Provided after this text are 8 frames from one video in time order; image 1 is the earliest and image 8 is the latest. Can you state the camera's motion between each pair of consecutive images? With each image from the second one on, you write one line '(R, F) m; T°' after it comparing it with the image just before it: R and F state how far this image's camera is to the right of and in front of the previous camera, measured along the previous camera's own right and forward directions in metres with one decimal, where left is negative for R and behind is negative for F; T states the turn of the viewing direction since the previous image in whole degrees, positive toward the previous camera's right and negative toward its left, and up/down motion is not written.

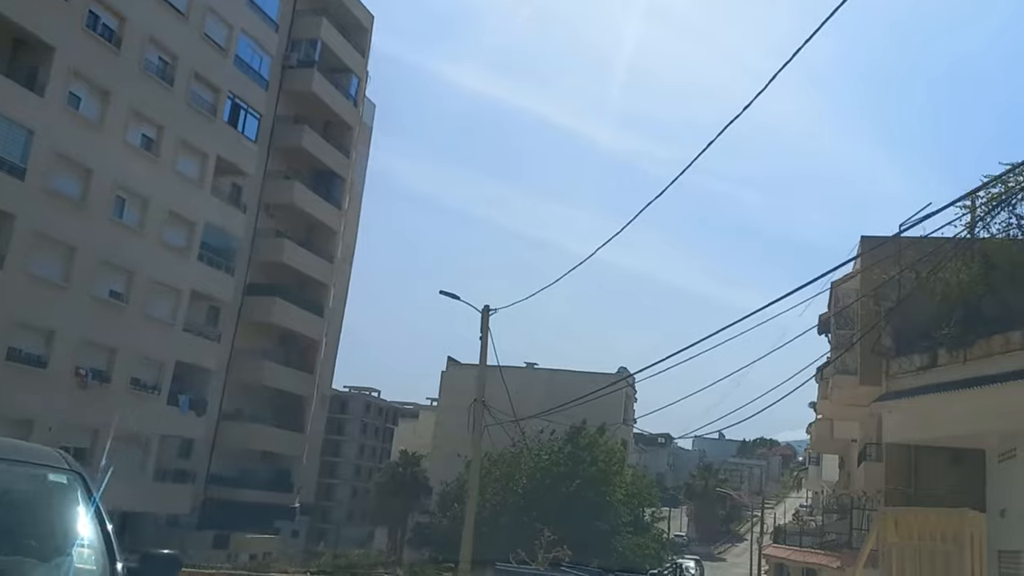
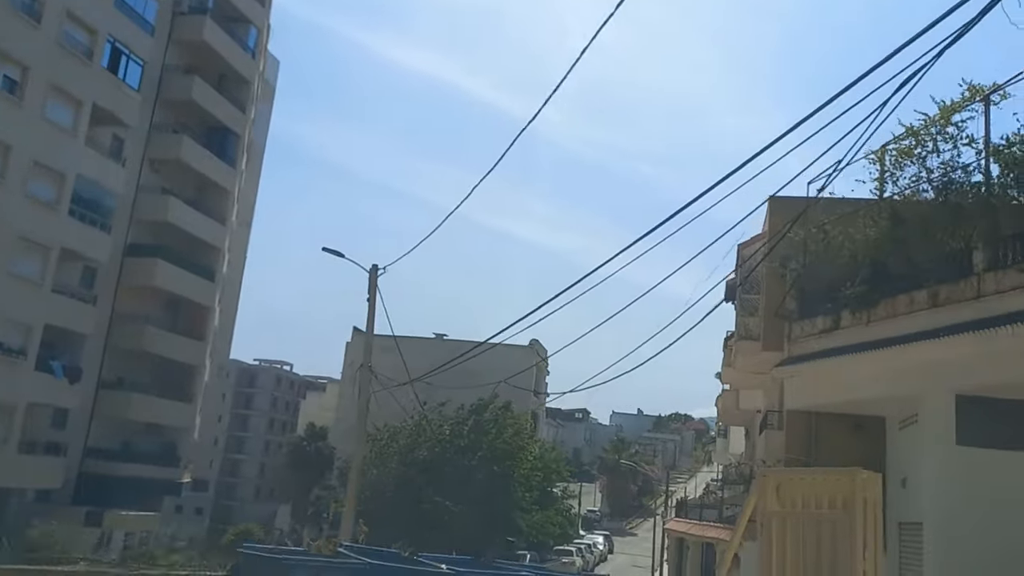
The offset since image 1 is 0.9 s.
(+1.2, +1.1) m; +3°
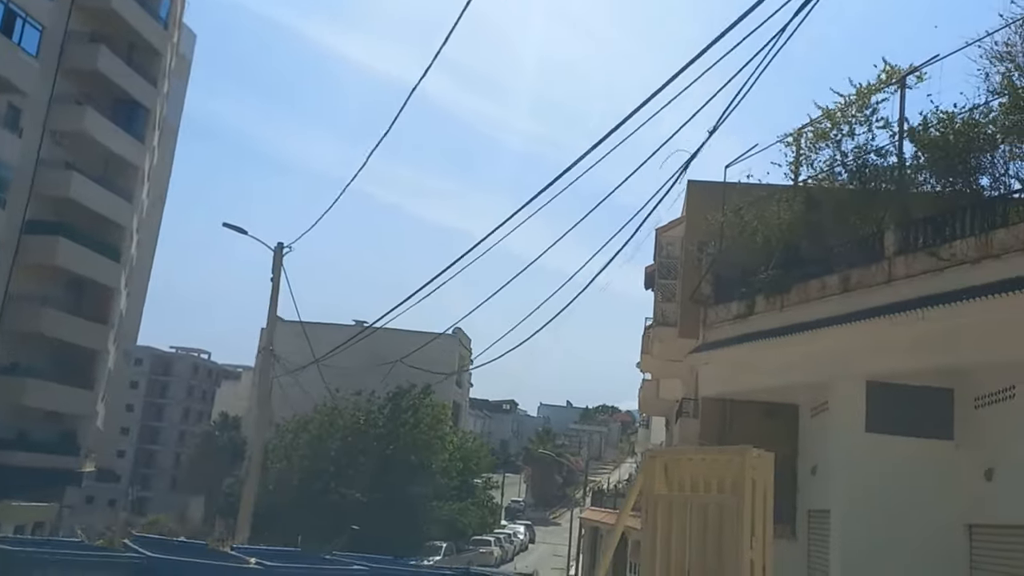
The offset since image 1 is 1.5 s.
(+0.6, +0.5) m; +3°
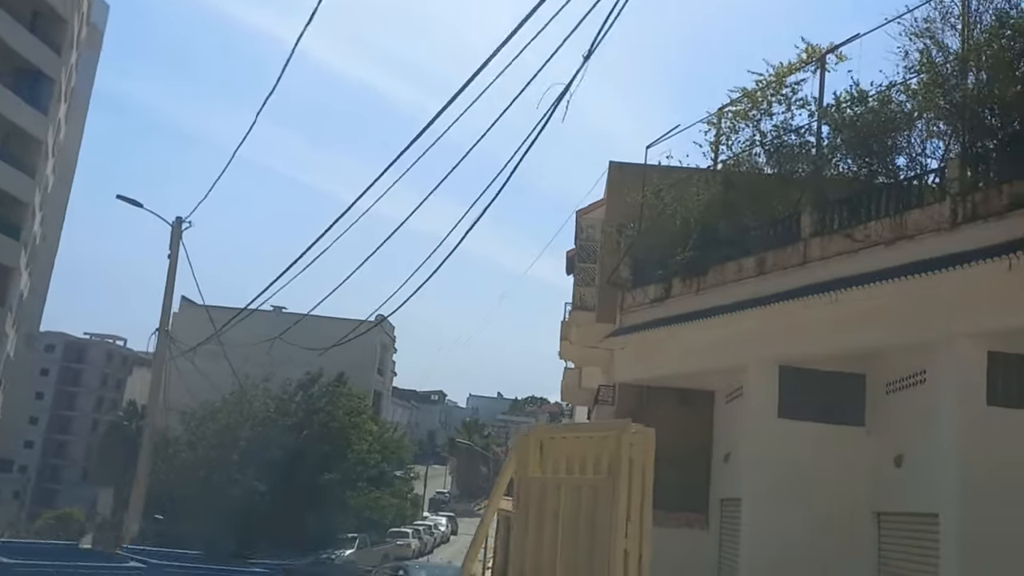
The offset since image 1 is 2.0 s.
(+0.6, +0.5) m; +3°
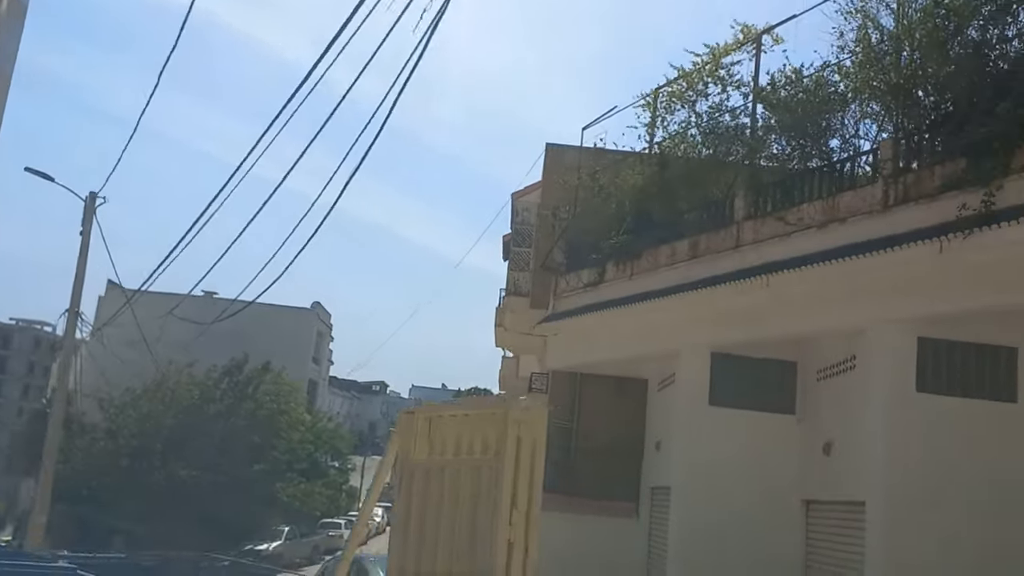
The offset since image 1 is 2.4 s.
(+0.5, +0.4) m; +3°
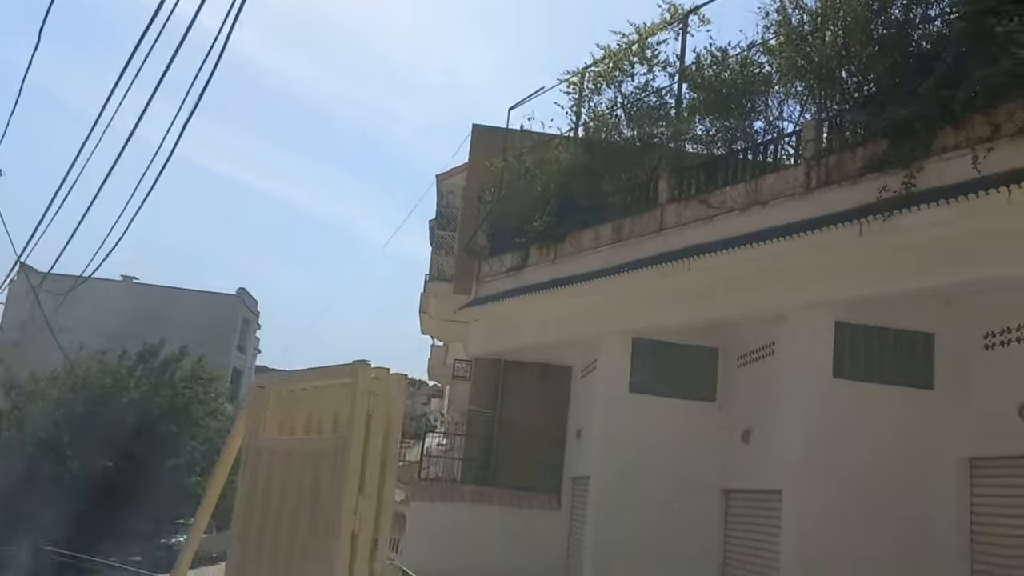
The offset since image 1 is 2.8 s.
(+0.5, +0.4) m; +3°
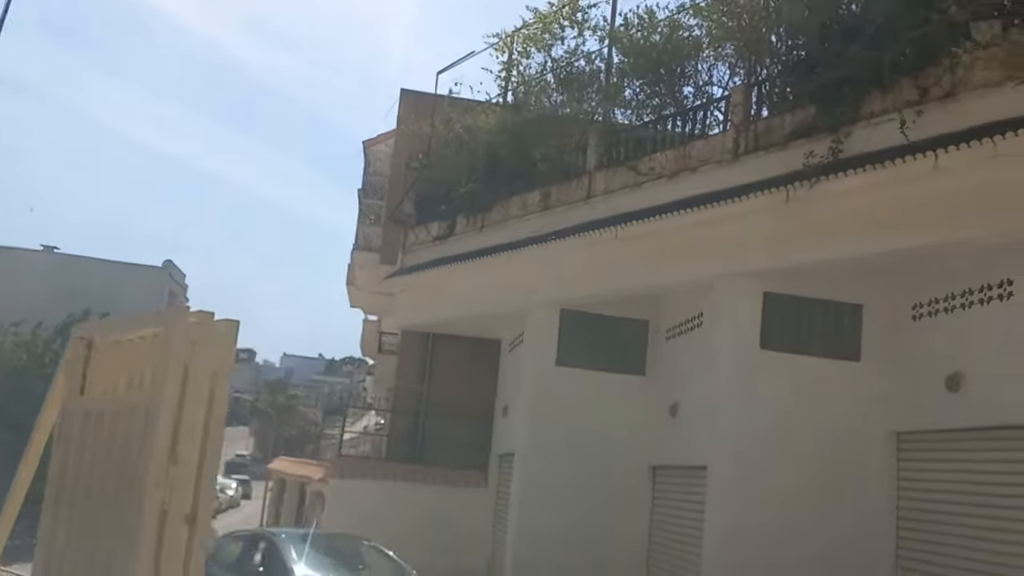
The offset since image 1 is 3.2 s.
(+0.4, +0.5) m; +3°
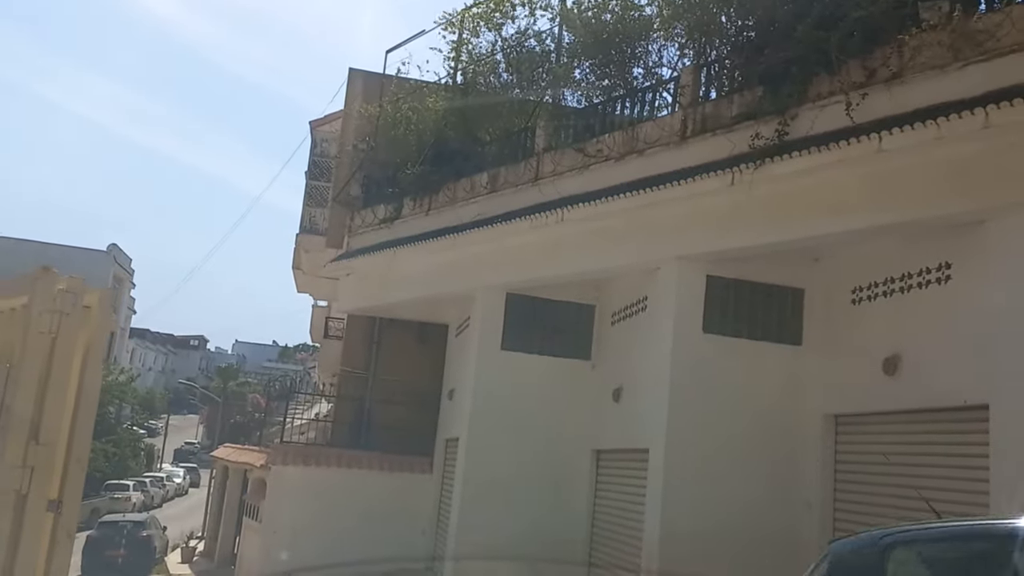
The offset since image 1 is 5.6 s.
(+0.3, +0.1) m; +2°
